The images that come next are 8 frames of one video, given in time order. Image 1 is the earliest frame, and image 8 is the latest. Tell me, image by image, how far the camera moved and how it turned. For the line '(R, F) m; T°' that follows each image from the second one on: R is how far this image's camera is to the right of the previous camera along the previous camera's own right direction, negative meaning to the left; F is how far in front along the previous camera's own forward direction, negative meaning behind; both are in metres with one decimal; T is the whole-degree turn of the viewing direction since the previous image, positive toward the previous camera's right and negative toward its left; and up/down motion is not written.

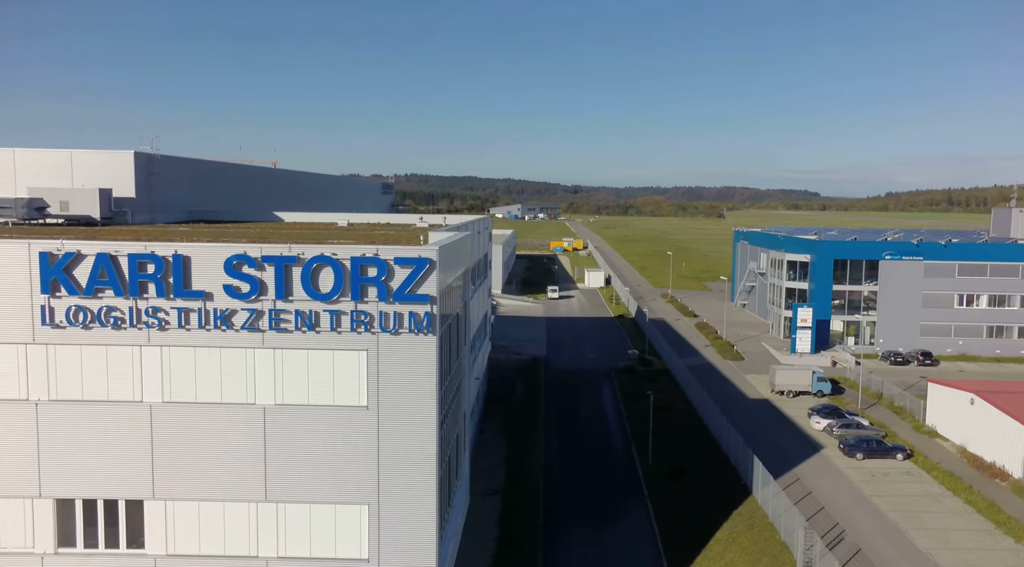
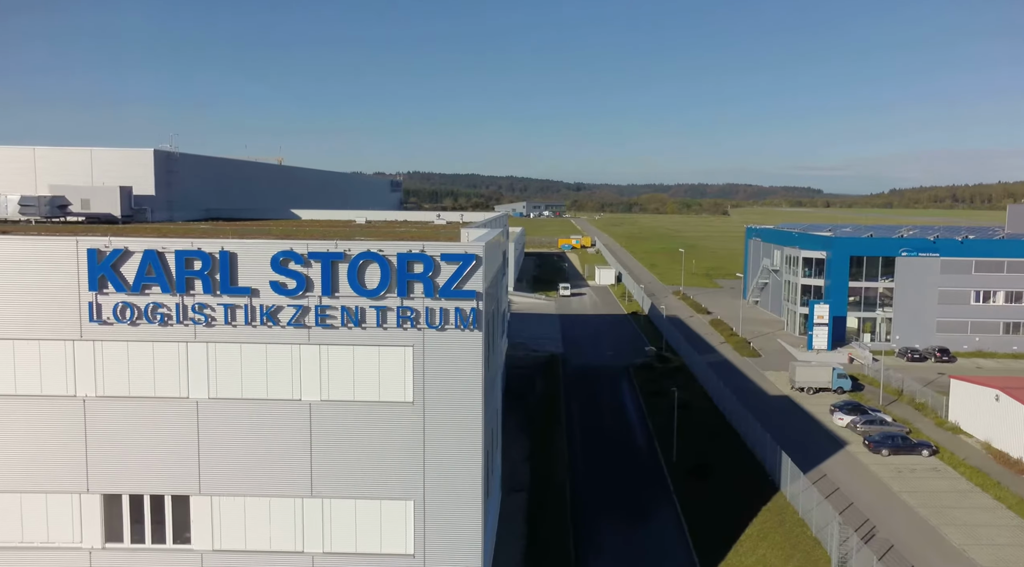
(-1.2, 0.0) m; 0°
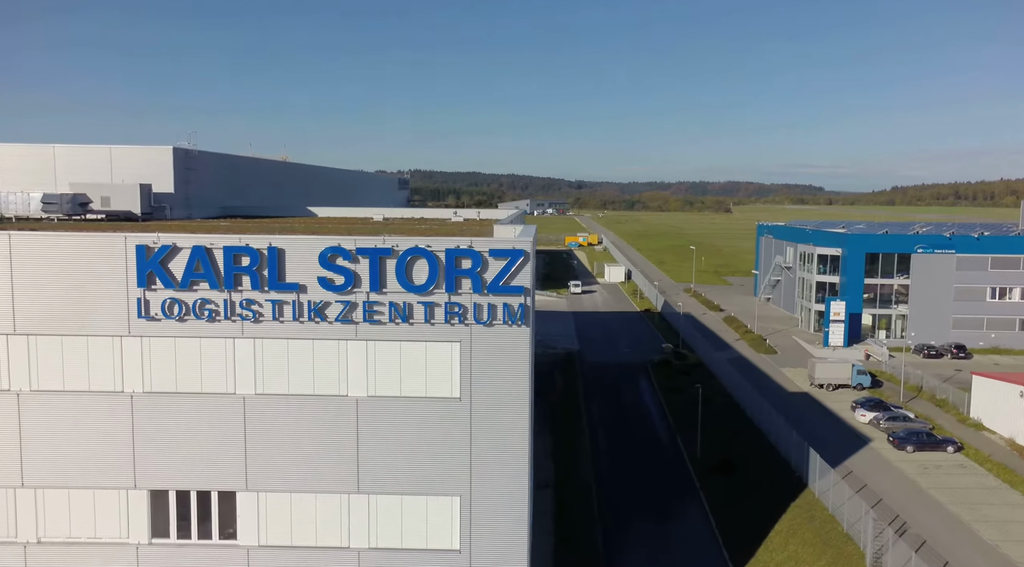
(-1.3, 0.0) m; 0°
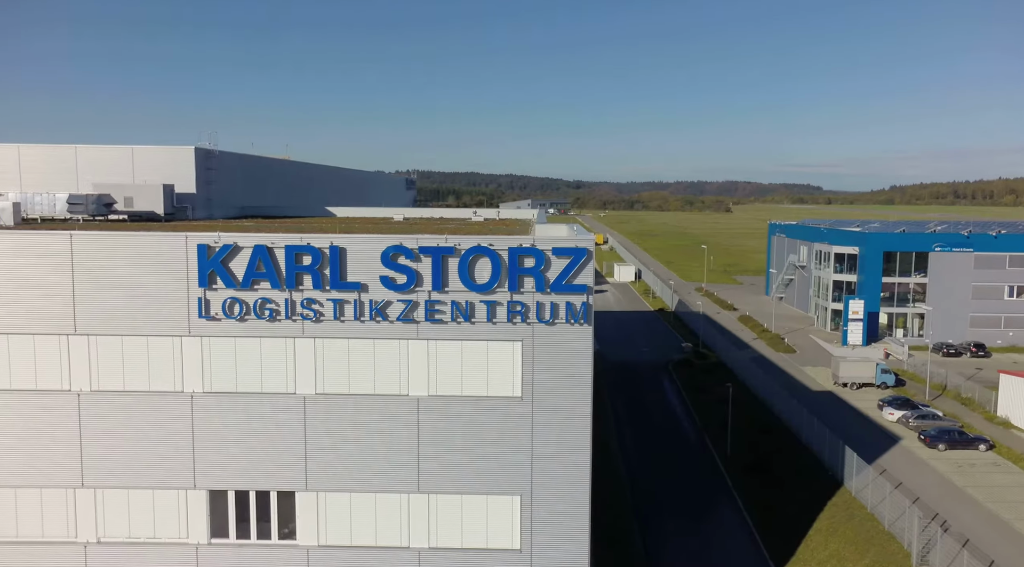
(-1.8, 0.0) m; 0°
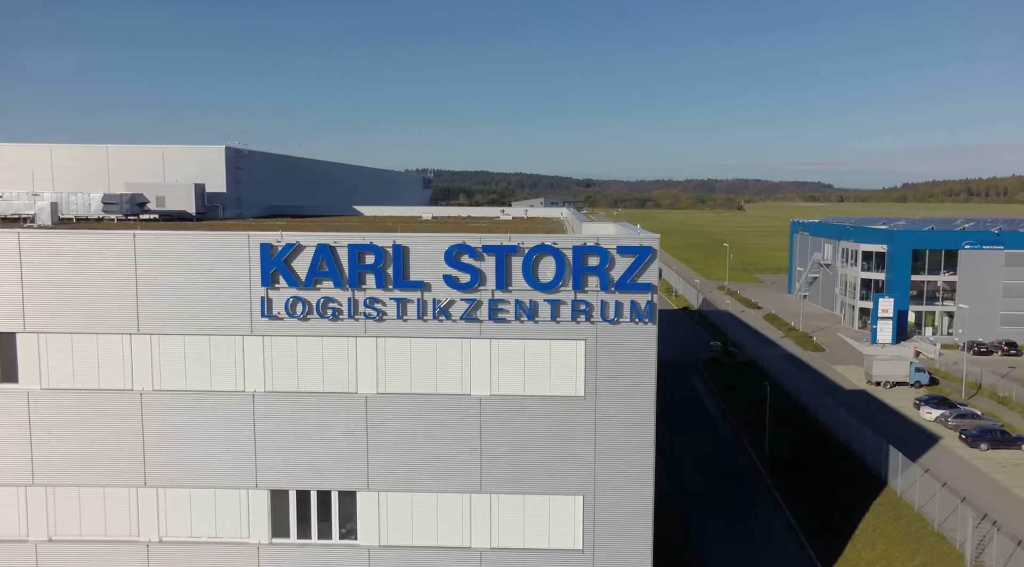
(-1.5, +0.1) m; -1°
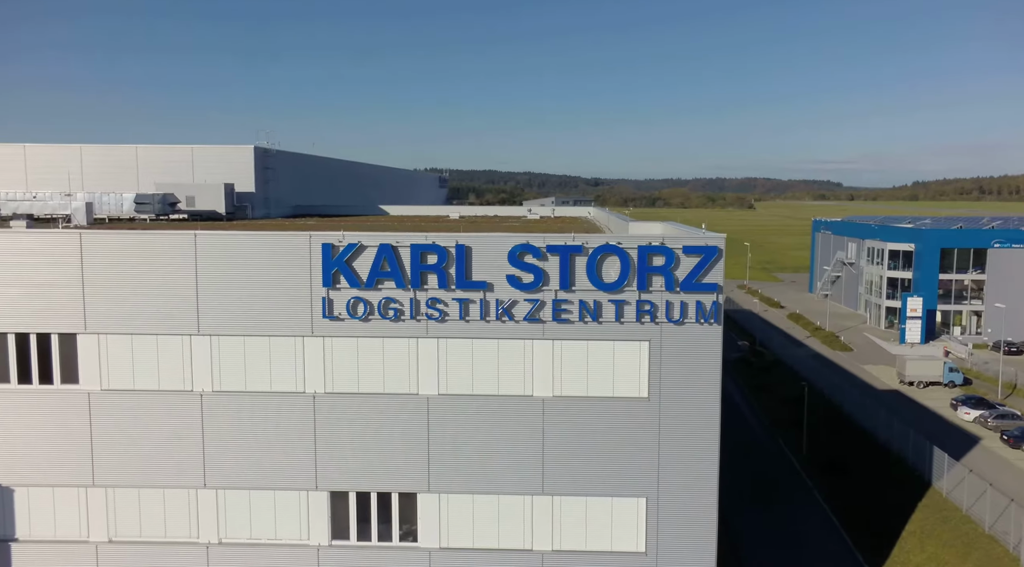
(-1.5, +0.2) m; -1°
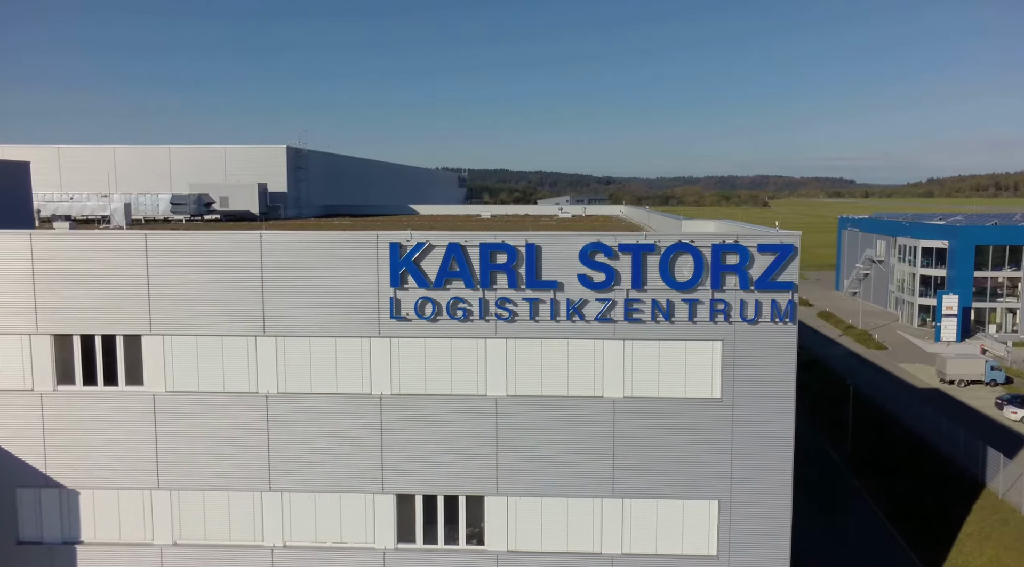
(-1.6, +0.3) m; -1°
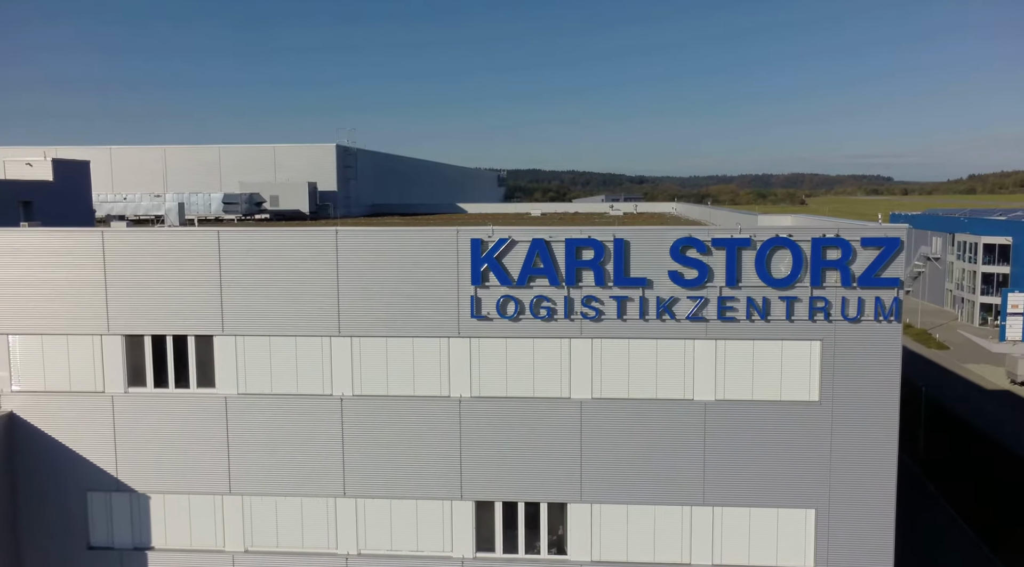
(-1.4, +0.9) m; -2°
